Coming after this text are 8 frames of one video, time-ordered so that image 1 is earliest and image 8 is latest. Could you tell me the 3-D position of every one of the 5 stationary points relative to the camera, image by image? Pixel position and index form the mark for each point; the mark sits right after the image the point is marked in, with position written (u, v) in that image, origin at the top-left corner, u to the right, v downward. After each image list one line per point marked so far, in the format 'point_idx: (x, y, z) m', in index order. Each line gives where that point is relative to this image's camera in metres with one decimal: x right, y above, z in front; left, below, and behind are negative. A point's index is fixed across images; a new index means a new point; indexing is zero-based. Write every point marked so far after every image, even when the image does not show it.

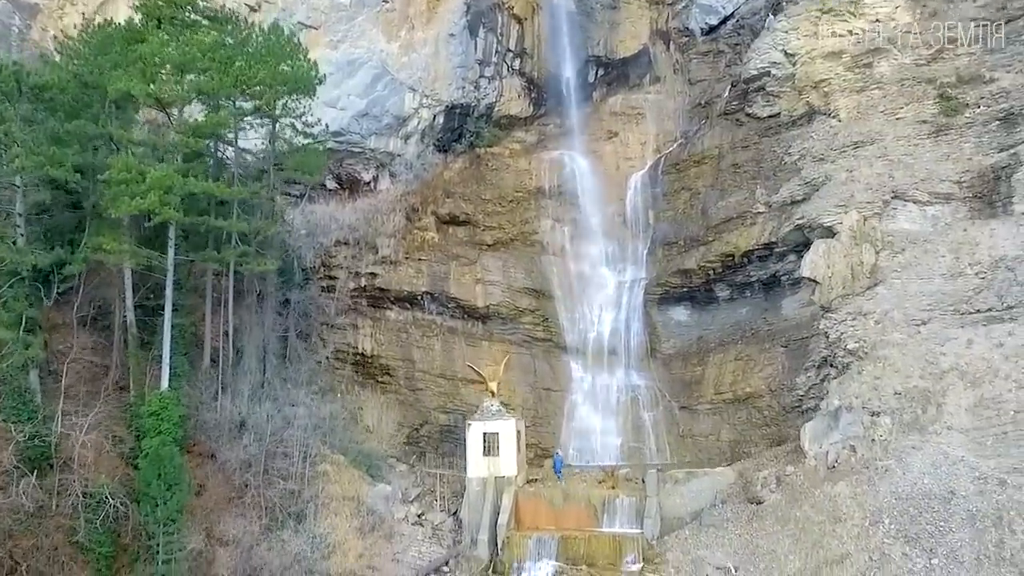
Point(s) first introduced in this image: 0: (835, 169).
0: (+7.4, +2.6, +18.8) m
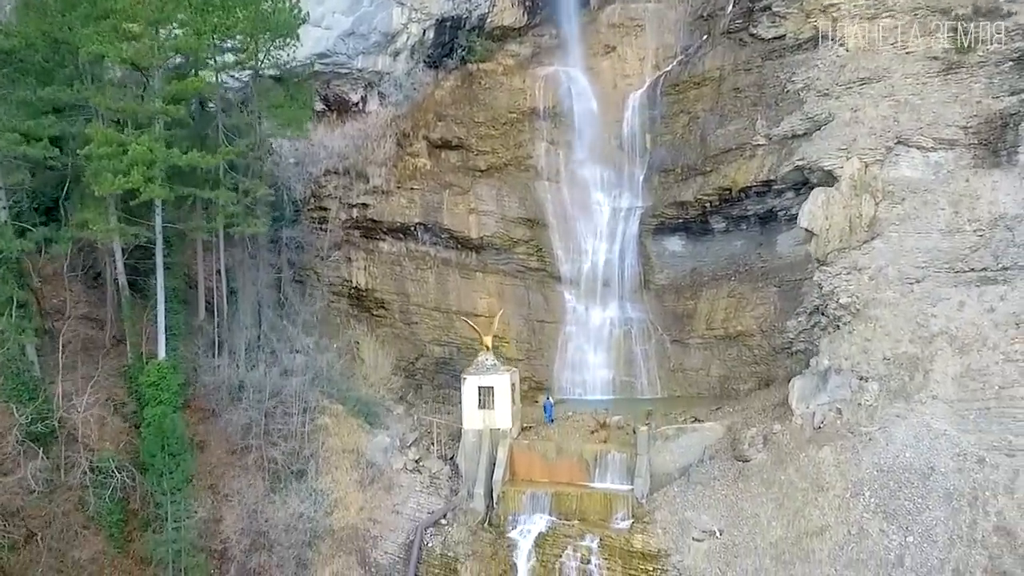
0: (+7.3, +3.9, +18.3) m
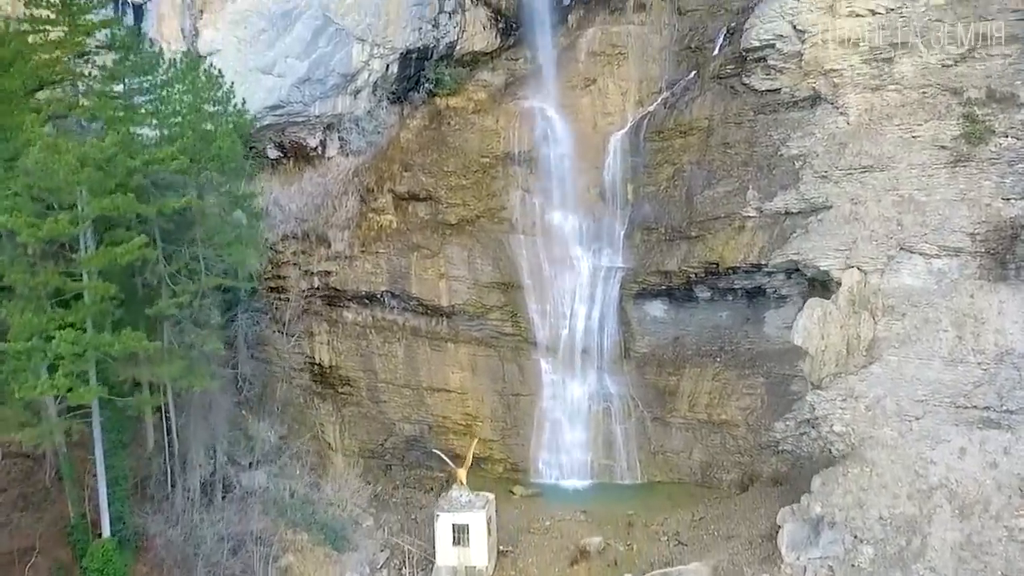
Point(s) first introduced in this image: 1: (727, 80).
0: (+6.7, +1.9, +17.0) m
1: (+5.2, +5.0, +19.9) m
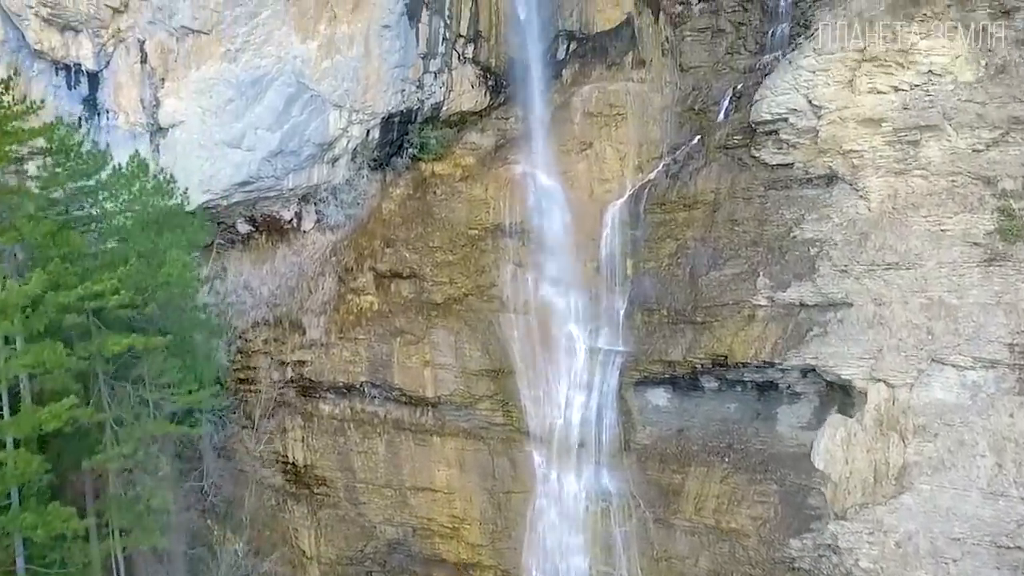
0: (+6.6, 0.0, +15.6) m
1: (+5.0, +3.1, +18.4) m
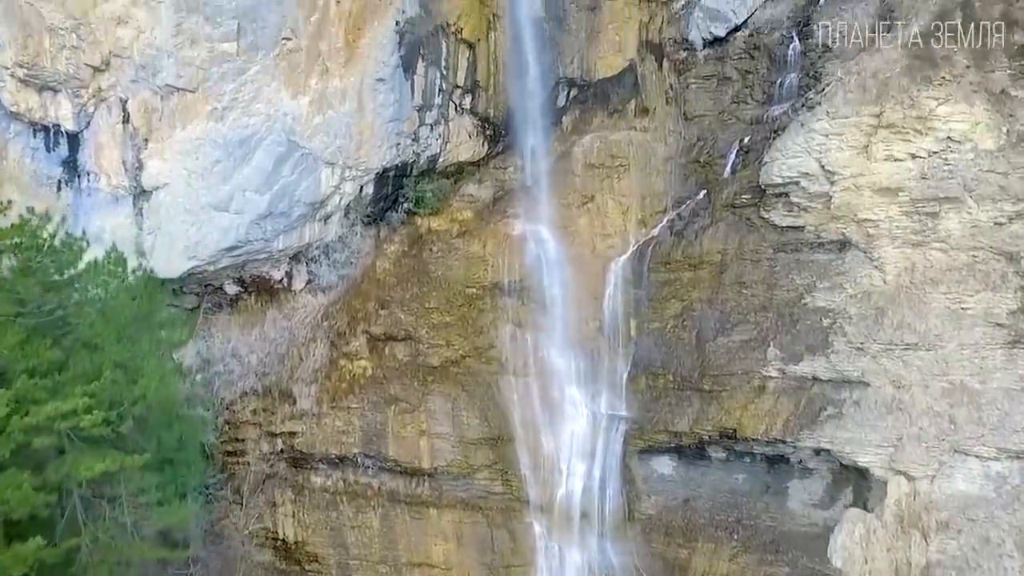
0: (+6.6, -1.4, +14.9) m
1: (+5.0, +1.7, +17.7) m
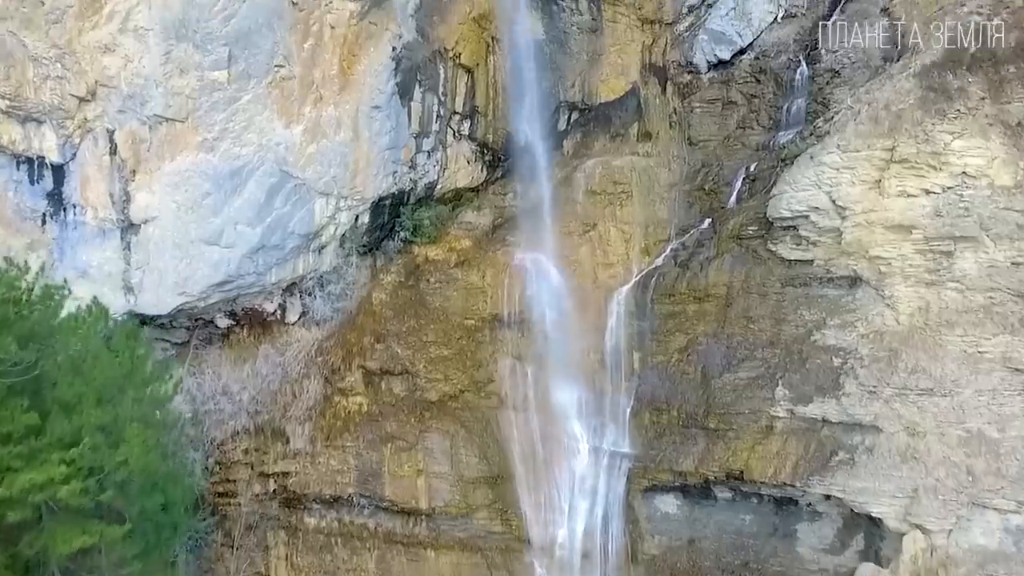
0: (+6.6, -2.1, +14.4) m
1: (+5.0, +1.0, +17.2) m
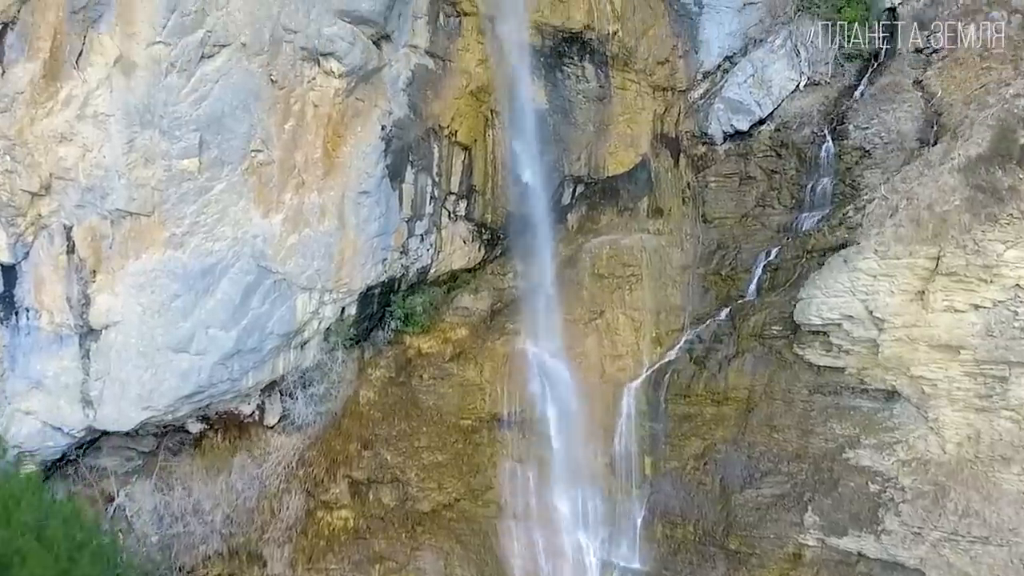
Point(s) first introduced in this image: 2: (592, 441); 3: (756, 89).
0: (+6.6, -4.2, +12.9) m
1: (+5.0, -1.1, +15.7) m
2: (+1.6, -3.2, +17.0) m
3: (+5.4, +4.4, +18.3) m
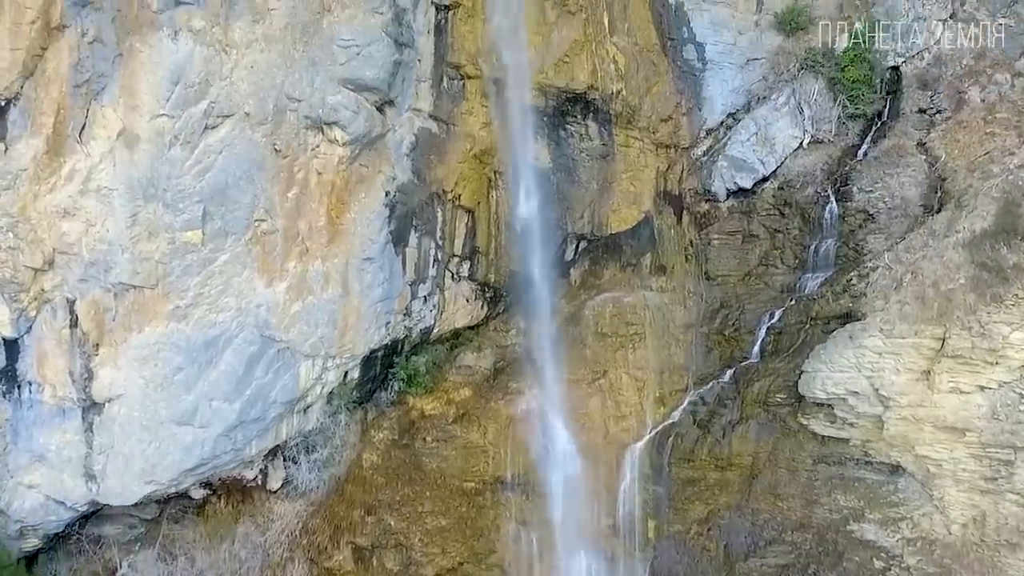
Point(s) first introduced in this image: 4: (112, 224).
0: (+6.7, -5.5, +12.9) m
1: (+5.1, -2.3, +15.7) m
2: (+1.7, -4.4, +17.0) m
3: (+5.5, +3.1, +18.3) m
4: (-6.8, +1.1, +14.1) m
